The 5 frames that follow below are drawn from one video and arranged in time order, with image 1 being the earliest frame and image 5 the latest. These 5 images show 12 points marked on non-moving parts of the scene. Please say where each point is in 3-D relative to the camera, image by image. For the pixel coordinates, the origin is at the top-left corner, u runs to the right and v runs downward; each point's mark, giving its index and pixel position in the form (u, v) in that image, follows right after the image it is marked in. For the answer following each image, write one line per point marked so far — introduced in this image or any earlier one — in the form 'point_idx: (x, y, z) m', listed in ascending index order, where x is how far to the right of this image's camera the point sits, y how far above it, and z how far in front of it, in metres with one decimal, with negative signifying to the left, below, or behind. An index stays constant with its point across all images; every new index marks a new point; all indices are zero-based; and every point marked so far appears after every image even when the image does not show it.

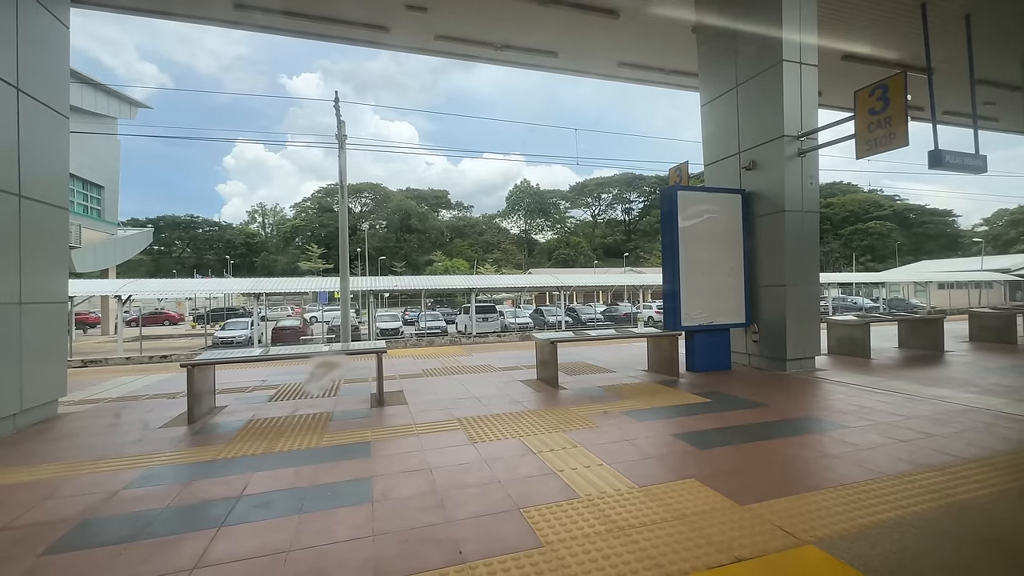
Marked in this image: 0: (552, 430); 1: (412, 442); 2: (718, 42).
0: (+0.4, -1.5, +5.0) m
1: (-1.0, -1.6, +4.7) m
2: (+4.1, +4.9, +9.2) m
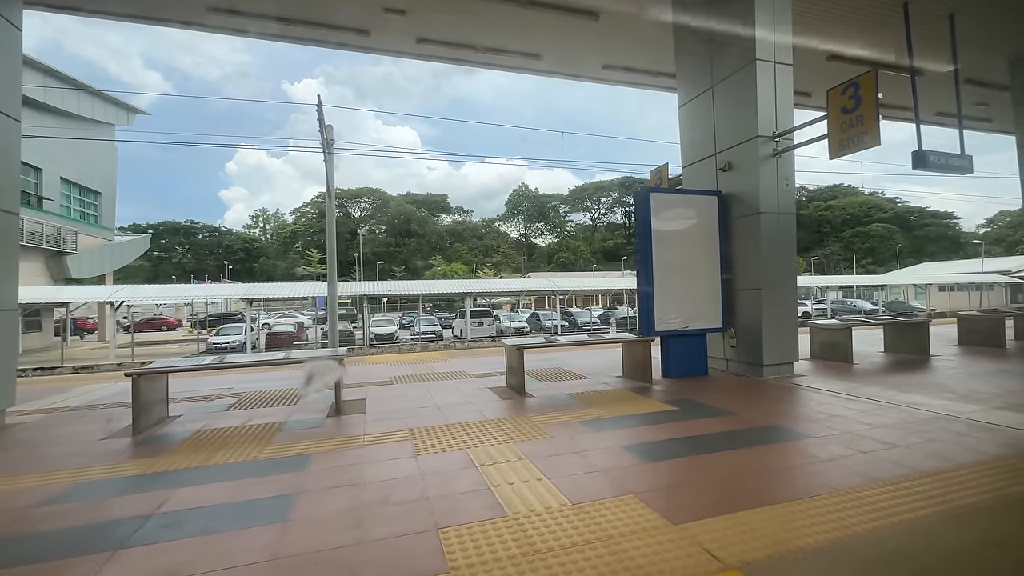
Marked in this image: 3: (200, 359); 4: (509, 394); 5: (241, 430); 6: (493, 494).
0: (-0.1, -1.6, +4.8) m
1: (-1.6, -1.6, +4.5) m
2: (+3.6, +4.8, +9.1) m
3: (-4.5, -1.0, +6.6) m
4: (-0.1, -1.6, +7.2) m
5: (-3.2, -1.7, +5.6) m
6: (-0.2, -1.5, +3.5) m
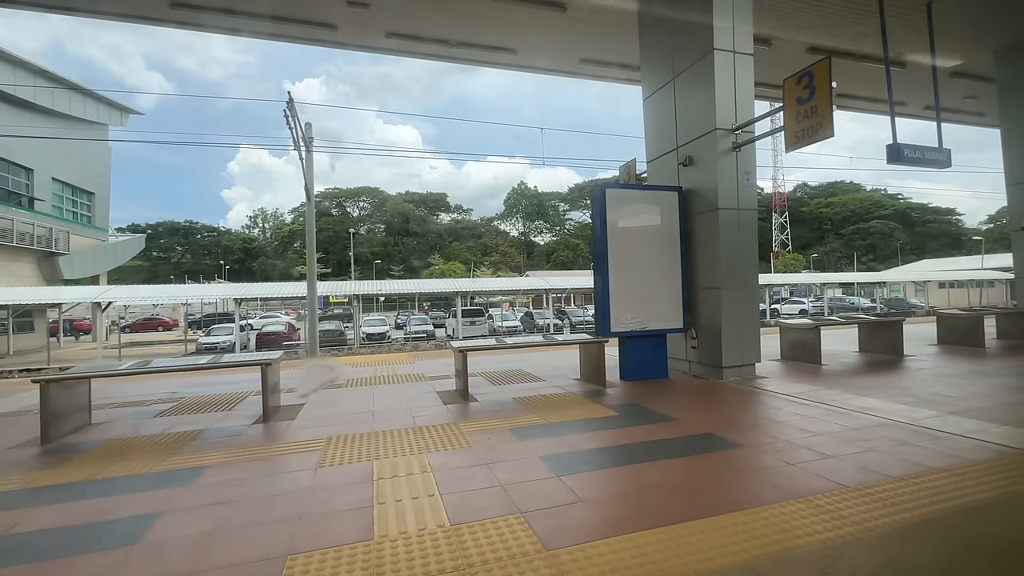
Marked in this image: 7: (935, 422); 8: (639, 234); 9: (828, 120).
0: (-0.9, -1.6, +4.6) m
1: (-2.4, -1.6, +4.3) m
2: (+2.7, +4.8, +8.8) m
3: (-5.4, -1.0, +6.4) m
4: (-0.9, -1.6, +6.9) m
5: (-4.1, -1.7, +5.3) m
6: (-1.0, -1.6, +3.3) m
7: (+4.5, -1.4, +5.0) m
8: (+2.1, +0.9, +7.9) m
9: (+4.0, +2.1, +6.0) m
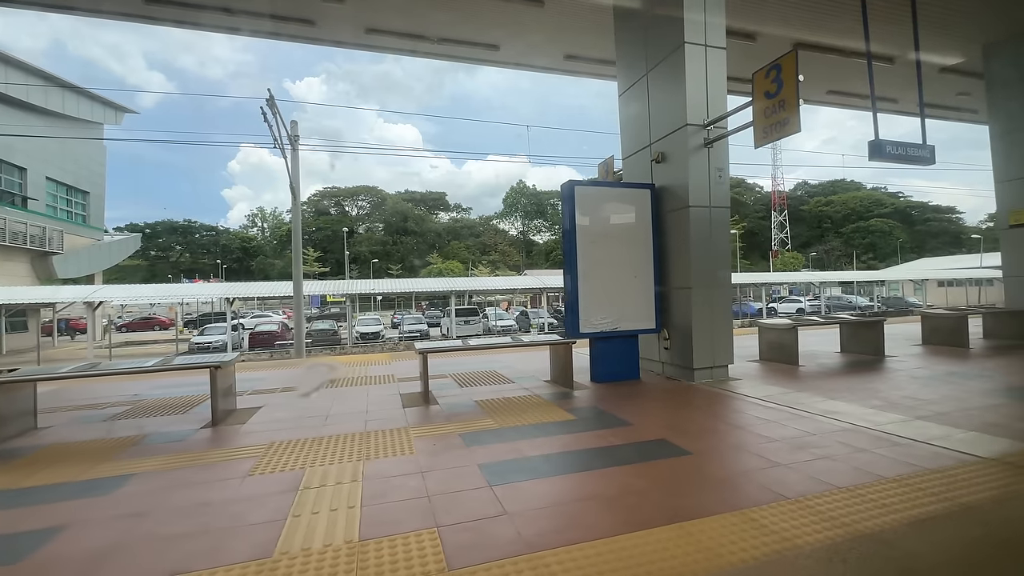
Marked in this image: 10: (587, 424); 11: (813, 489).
0: (-1.5, -1.6, +4.4) m
1: (-2.9, -1.6, +4.1) m
2: (+2.2, +4.8, +8.6) m
3: (-5.9, -1.0, +6.2) m
4: (-1.4, -1.6, +6.7) m
5: (-4.6, -1.7, +5.1) m
6: (-1.5, -1.6, +3.1) m
7: (+4.0, -1.4, +4.8) m
8: (+1.6, +0.9, +7.7) m
9: (+3.5, +2.1, +5.8) m
10: (+0.9, -1.6, +5.4) m
11: (+2.2, -1.5, +3.5) m
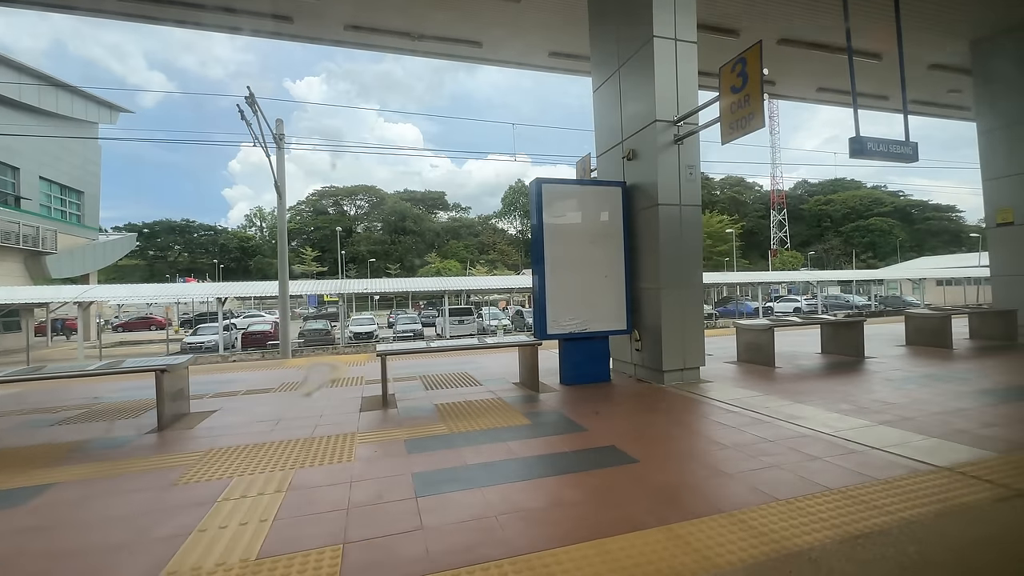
0: (-2.0, -1.6, +4.2) m
1: (-3.4, -1.7, +4.0) m
2: (+1.7, +4.8, +8.4) m
3: (-6.4, -1.1, +6.1) m
4: (-1.9, -1.6, +6.6) m
5: (-5.1, -1.7, +5.0) m
6: (-2.0, -1.6, +2.9) m
7: (+3.5, -1.4, +4.7) m
8: (+1.1, +0.9, +7.5) m
9: (+3.0, +2.1, +5.6) m
10: (+0.4, -1.6, +5.3) m
11: (+1.7, -1.5, +3.3) m
